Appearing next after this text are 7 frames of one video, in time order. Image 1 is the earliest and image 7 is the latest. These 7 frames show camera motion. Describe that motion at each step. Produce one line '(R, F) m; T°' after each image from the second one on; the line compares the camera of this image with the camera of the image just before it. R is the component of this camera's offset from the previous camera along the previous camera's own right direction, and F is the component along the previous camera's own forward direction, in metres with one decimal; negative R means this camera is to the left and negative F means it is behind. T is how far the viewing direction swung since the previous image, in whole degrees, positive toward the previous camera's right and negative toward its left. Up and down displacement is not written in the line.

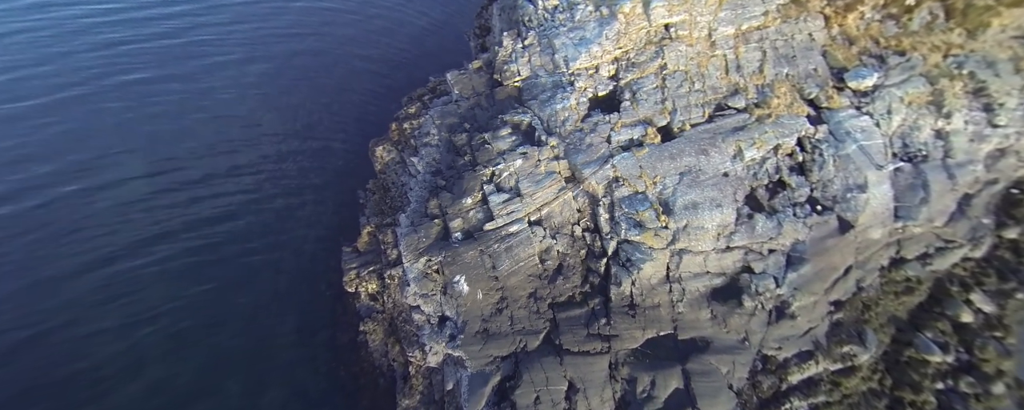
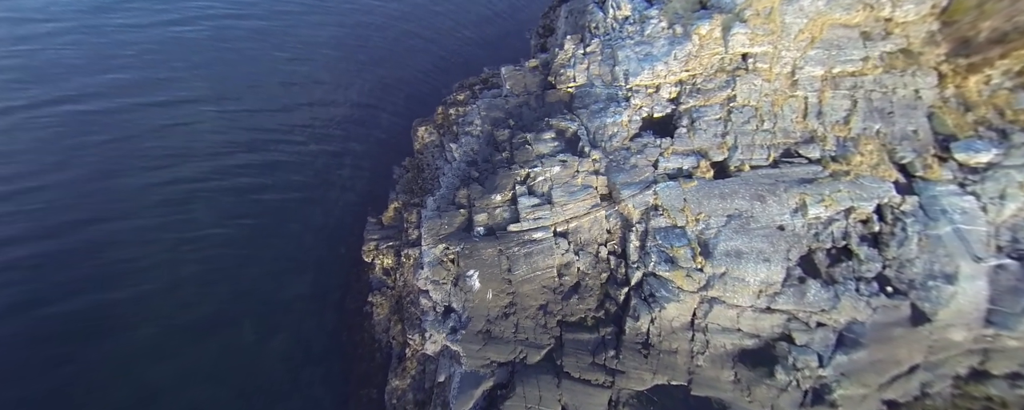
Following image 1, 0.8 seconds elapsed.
(0.0, +0.2) m; -4°
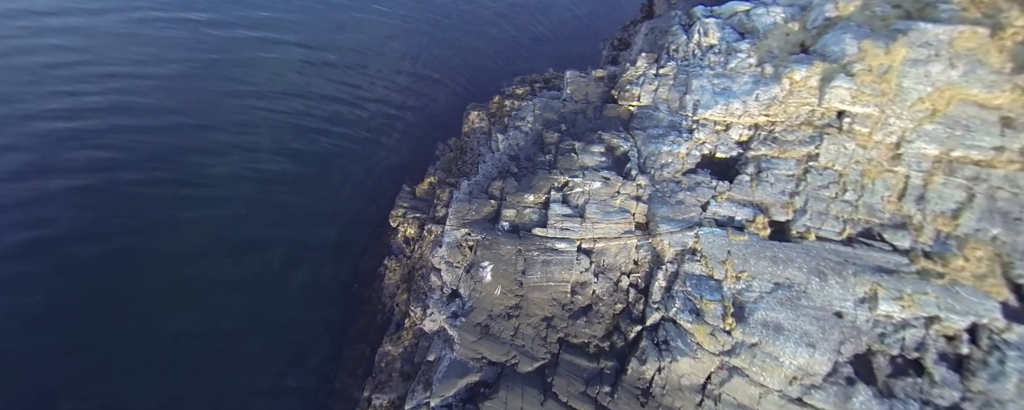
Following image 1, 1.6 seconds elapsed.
(0.0, +0.3) m; -4°
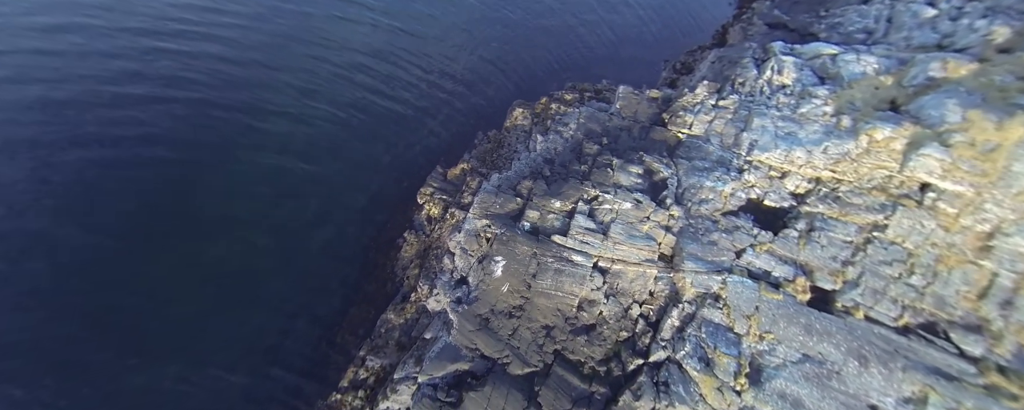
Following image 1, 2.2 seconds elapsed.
(0.0, +0.2) m; -4°
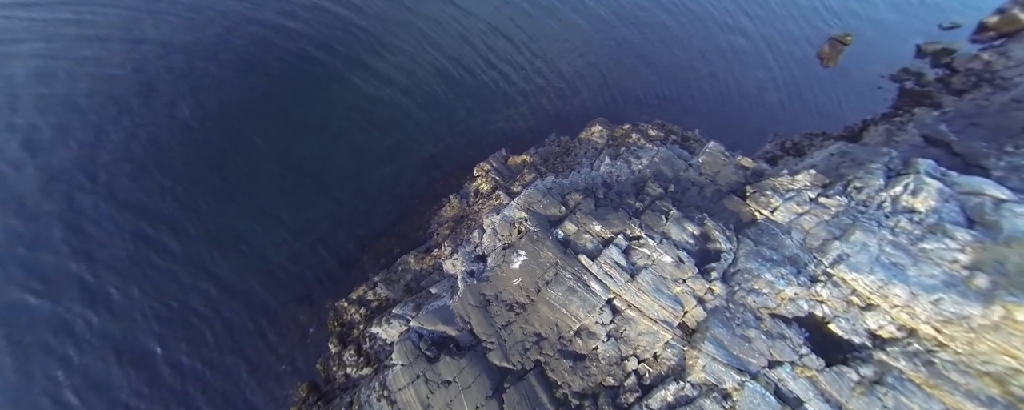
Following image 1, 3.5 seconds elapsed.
(0.0, +0.3) m; -6°
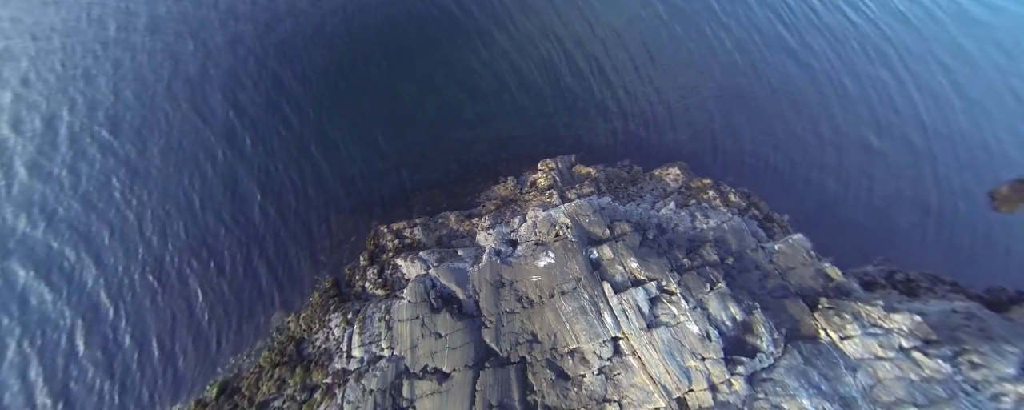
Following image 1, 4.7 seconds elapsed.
(+1.0, -0.3) m; -10°
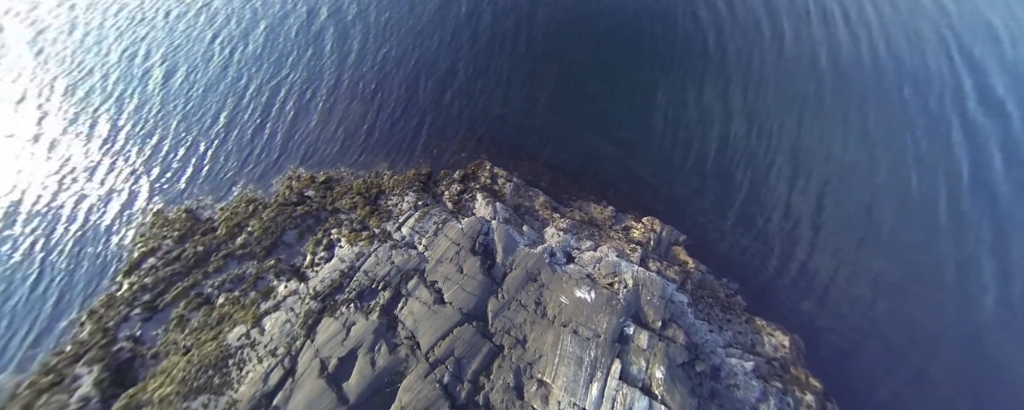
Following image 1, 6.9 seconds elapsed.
(+3.1, +0.6) m; -22°
